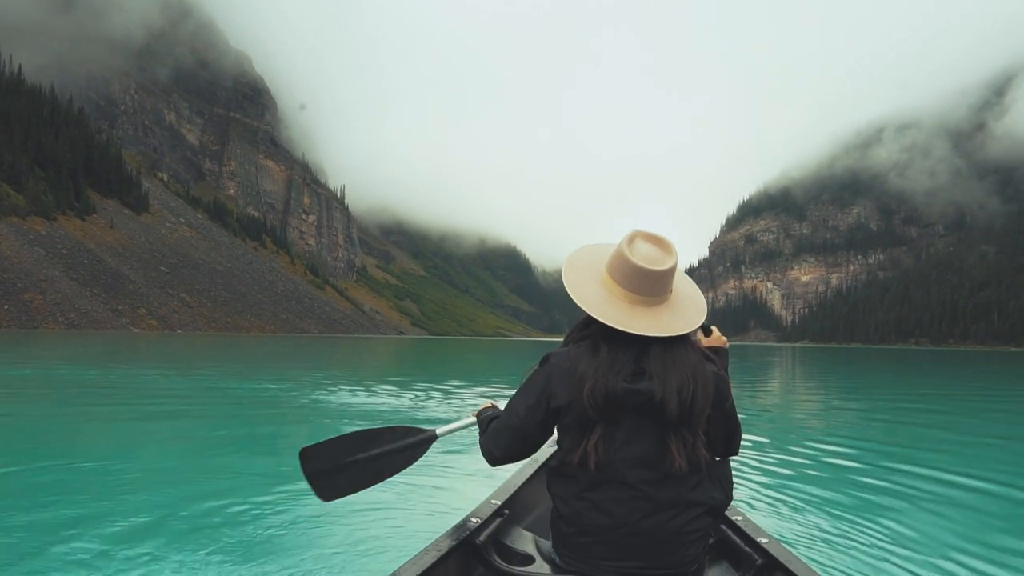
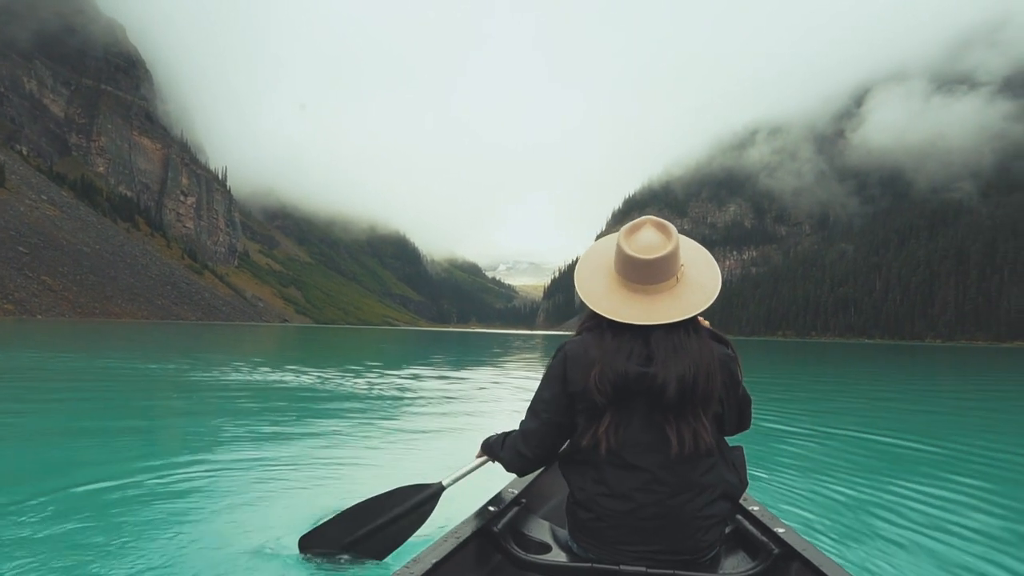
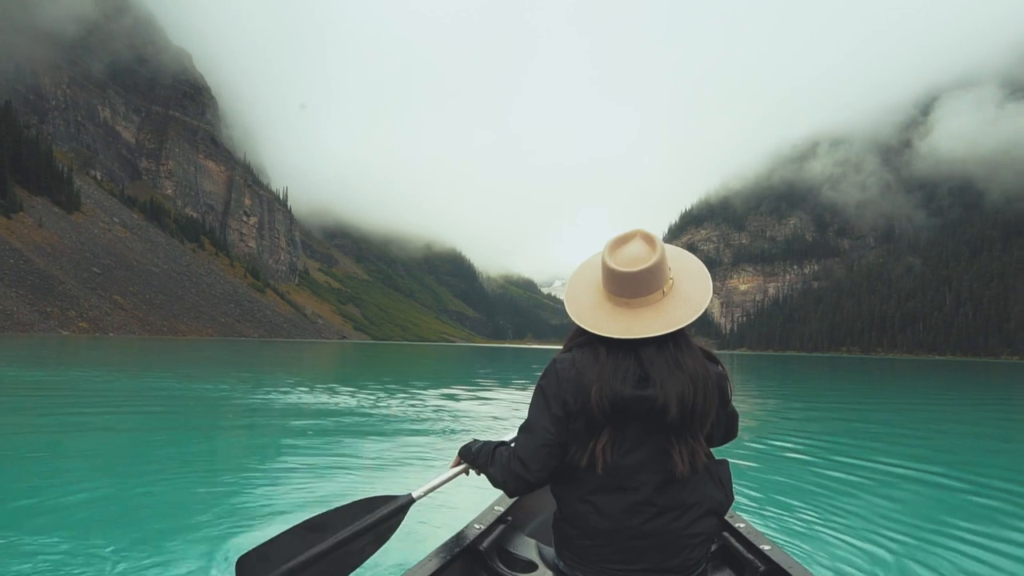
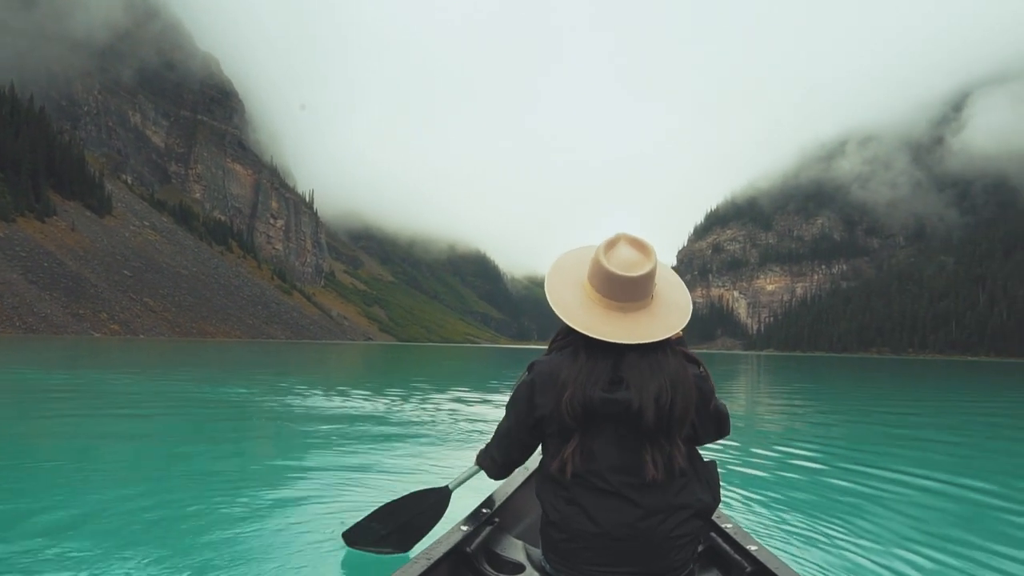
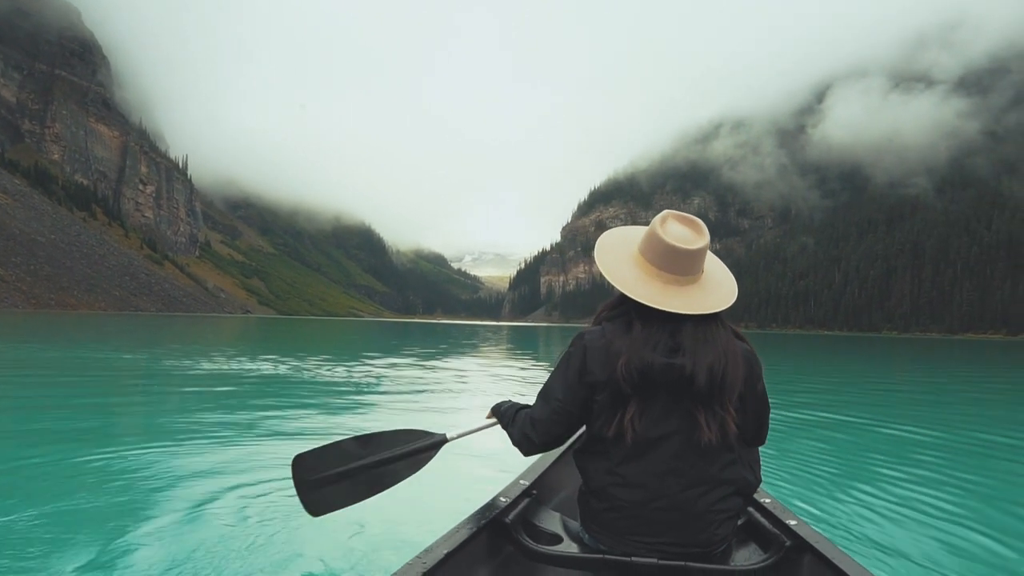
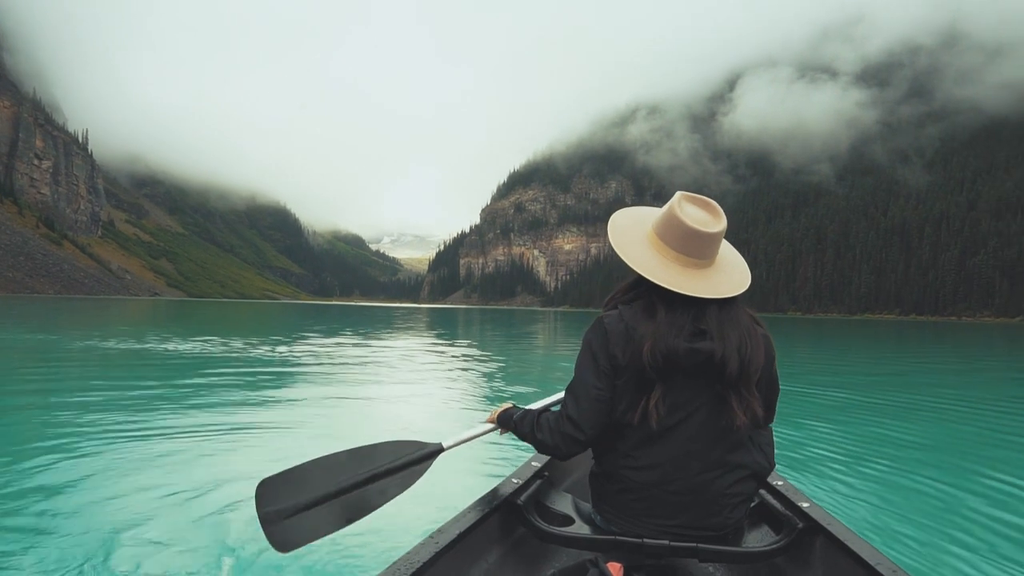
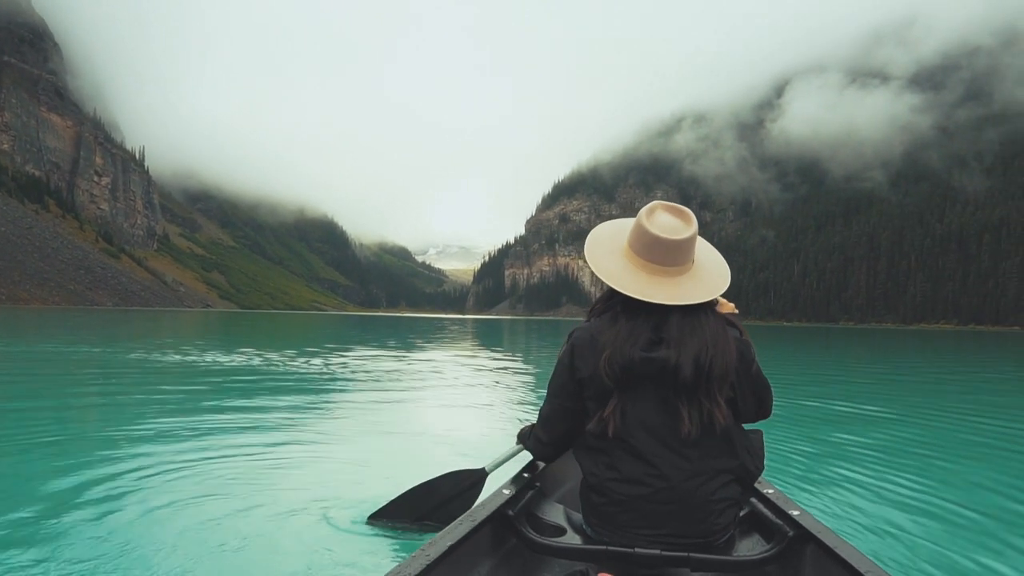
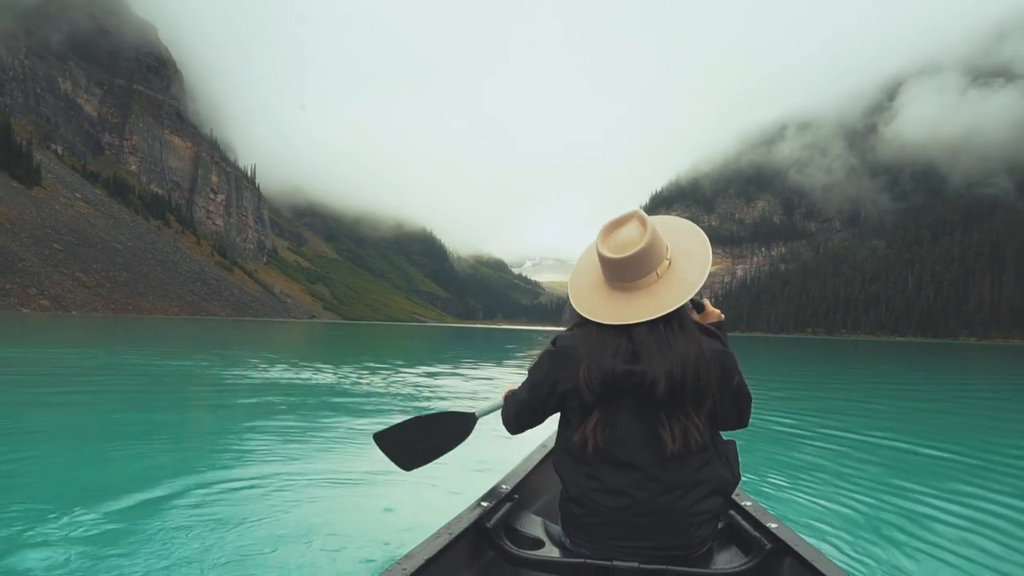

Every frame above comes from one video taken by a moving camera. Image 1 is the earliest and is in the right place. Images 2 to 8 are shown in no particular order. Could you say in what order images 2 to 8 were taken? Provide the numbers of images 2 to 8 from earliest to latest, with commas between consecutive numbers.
4, 3, 8, 2, 5, 7, 6
